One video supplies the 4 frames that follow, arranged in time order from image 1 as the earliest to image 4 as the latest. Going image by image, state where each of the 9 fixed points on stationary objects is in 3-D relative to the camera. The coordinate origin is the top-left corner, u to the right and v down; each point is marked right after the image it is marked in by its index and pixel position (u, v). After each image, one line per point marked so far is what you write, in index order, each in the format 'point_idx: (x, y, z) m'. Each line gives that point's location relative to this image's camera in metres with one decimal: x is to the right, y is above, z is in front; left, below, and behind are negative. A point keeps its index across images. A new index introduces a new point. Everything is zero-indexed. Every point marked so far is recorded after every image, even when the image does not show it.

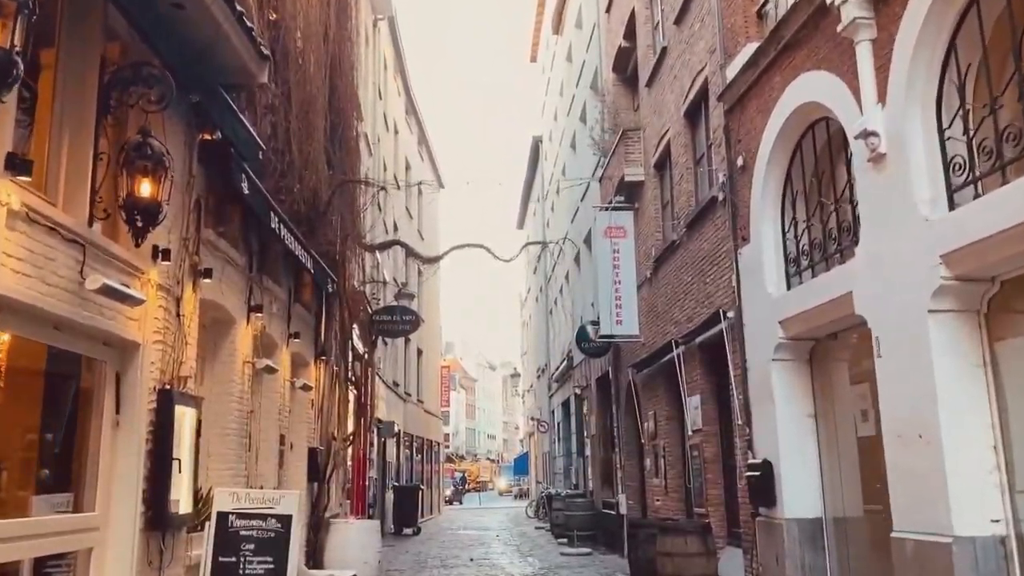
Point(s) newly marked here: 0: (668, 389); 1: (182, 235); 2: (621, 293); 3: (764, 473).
0: (+2.5, -1.6, +13.4) m
1: (-2.7, +0.4, +6.9) m
2: (+1.9, -0.1, +15.0) m
3: (+2.6, -2.0, +8.8) m
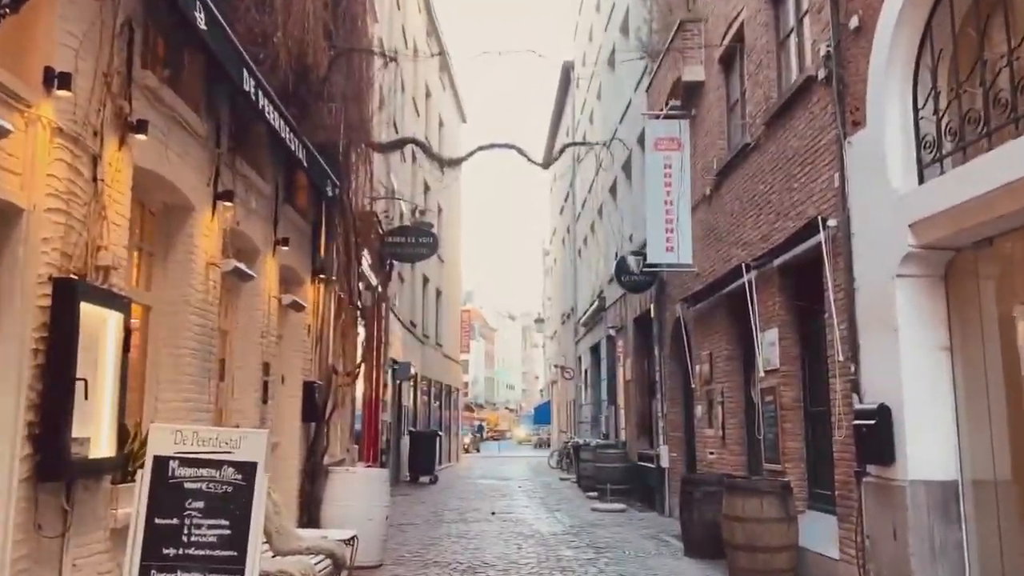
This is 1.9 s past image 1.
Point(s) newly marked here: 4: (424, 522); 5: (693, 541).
0: (+2.9, -0.5, +11.3) m
1: (-2.4, +1.3, +4.8) m
2: (+2.5, +1.1, +12.8) m
3: (+3.0, -1.1, +6.8) m
4: (-1.5, -3.9, +13.9) m
5: (+2.2, -3.1, +10.2) m
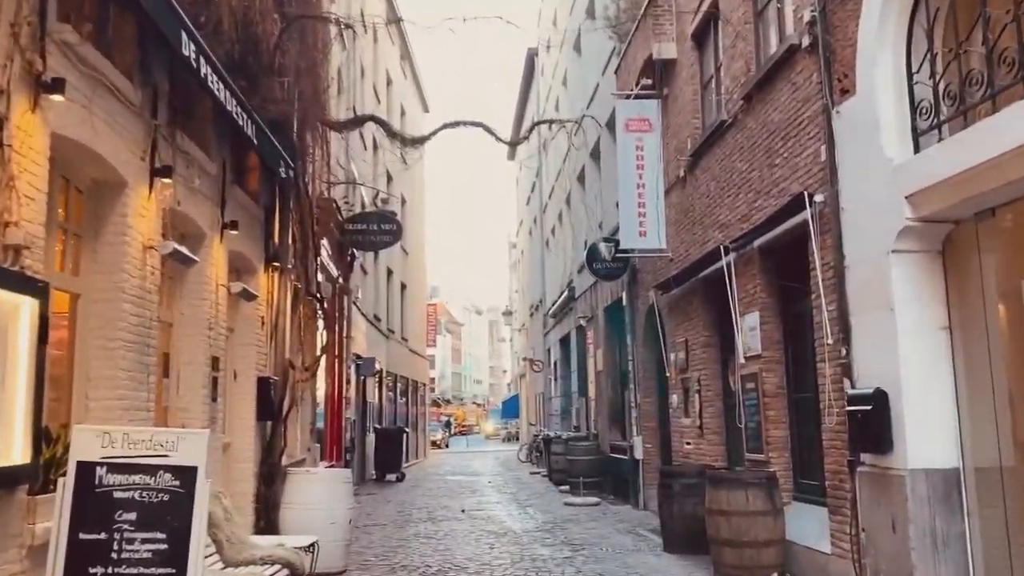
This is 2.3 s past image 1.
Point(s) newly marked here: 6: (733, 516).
0: (+2.5, -0.3, +10.9) m
1: (-2.5, +1.3, +4.2) m
2: (+2.0, +1.3, +12.4) m
3: (+2.8, -0.9, +6.4) m
4: (-1.9, -3.7, +13.3) m
5: (+1.9, -2.9, +9.8) m
6: (+2.1, -2.2, +8.0) m
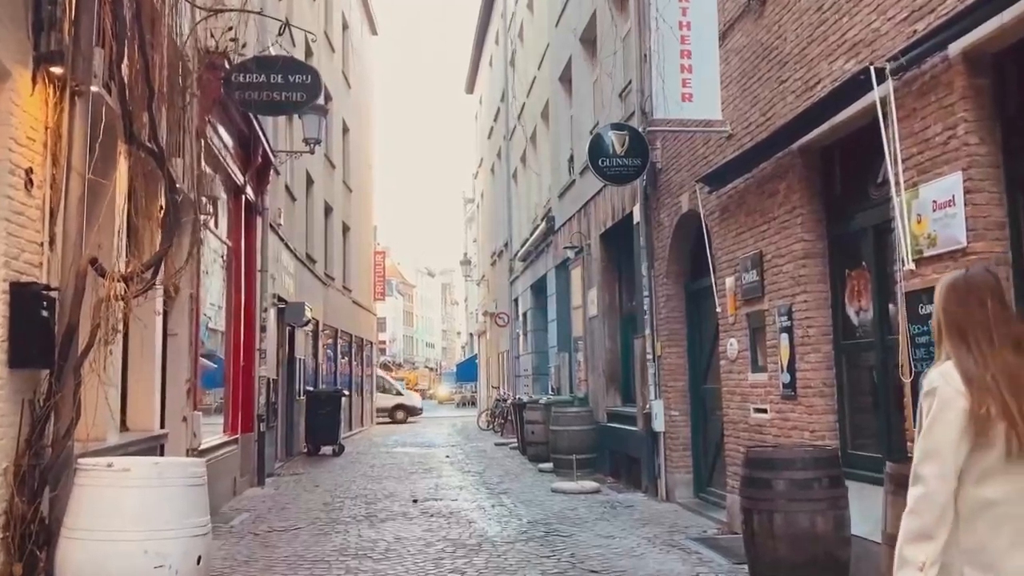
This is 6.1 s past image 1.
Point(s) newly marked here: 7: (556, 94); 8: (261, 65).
0: (+2.4, +0.7, +6.9) m
1: (-2.3, +2.1, -0.2) m
2: (+1.8, +2.4, +8.2) m
3: (+2.9, -0.1, +2.4) m
4: (-2.2, -2.6, +9.1) m
5: (+1.8, -1.9, +5.8) m
6: (+2.1, -1.3, +4.0) m
7: (+0.9, +3.9, +17.0) m
8: (-2.6, +2.2, +8.6) m
